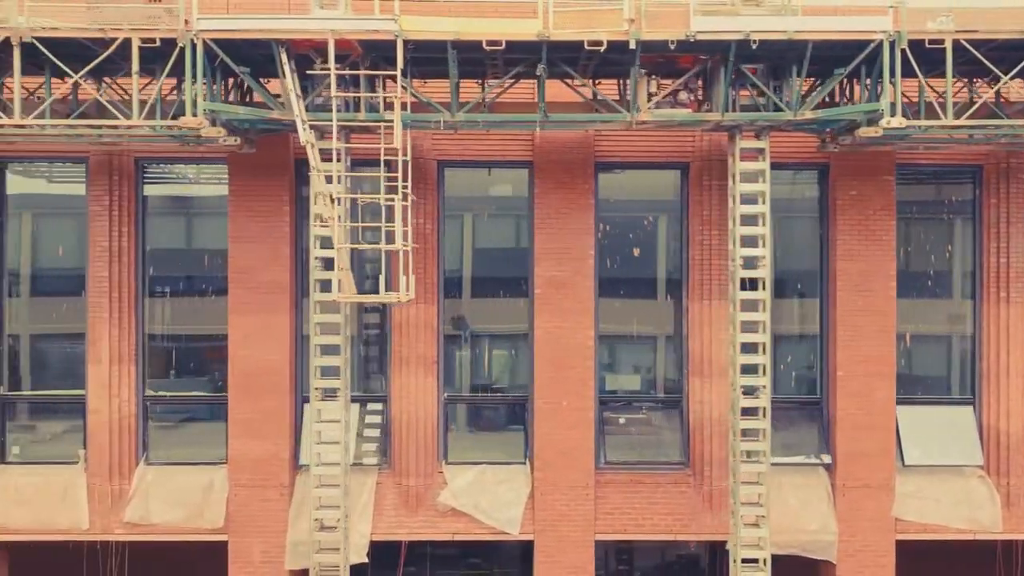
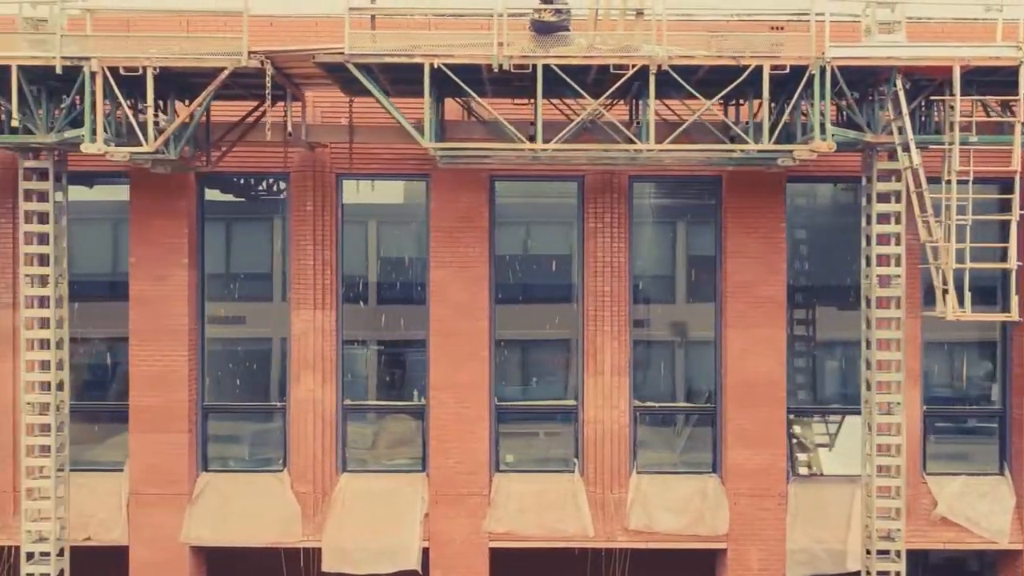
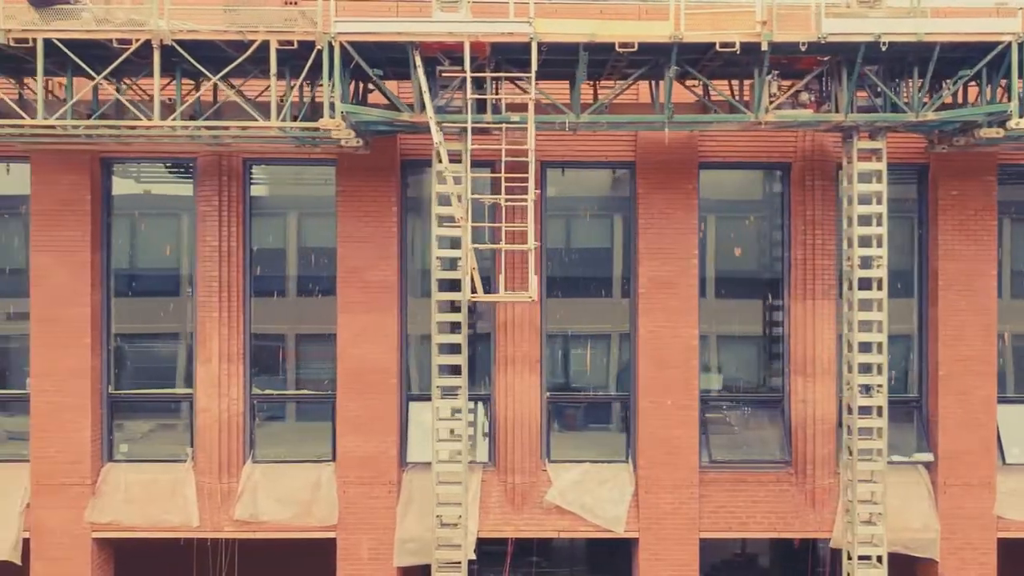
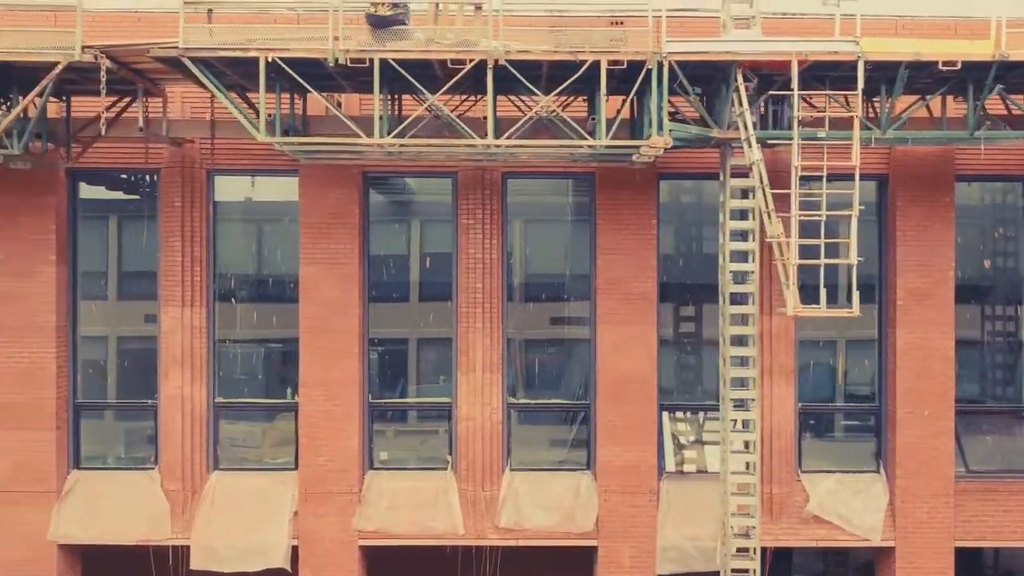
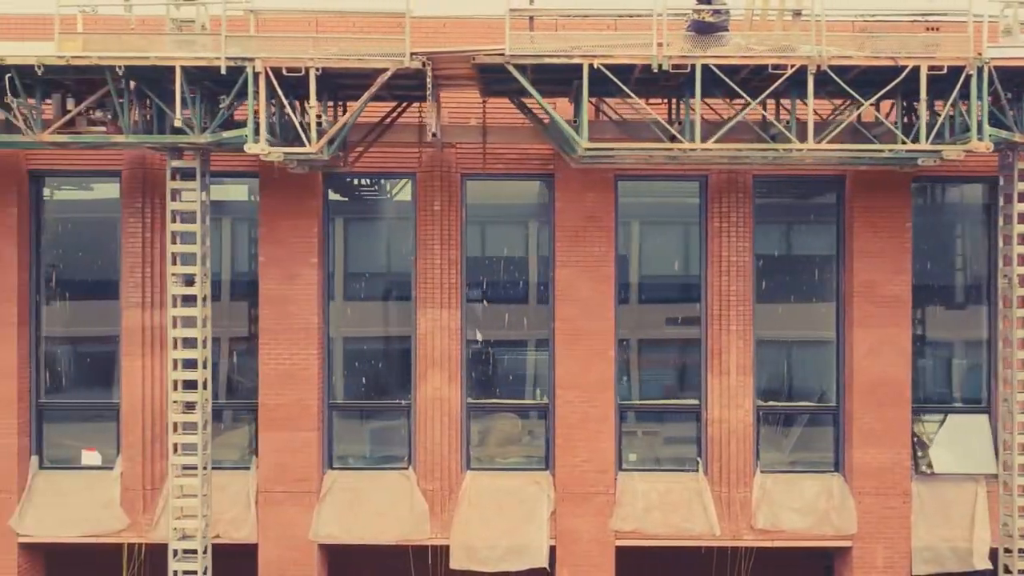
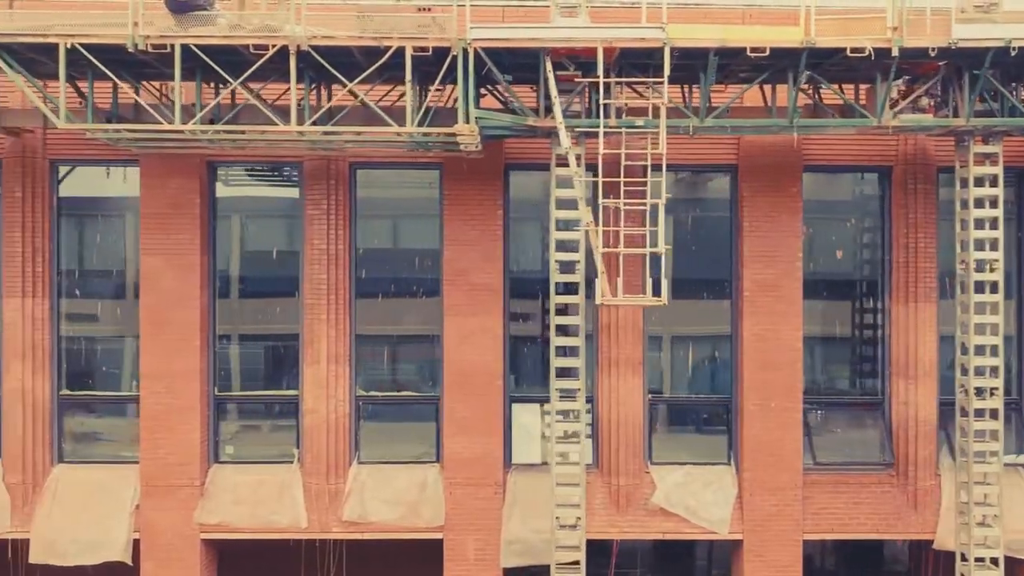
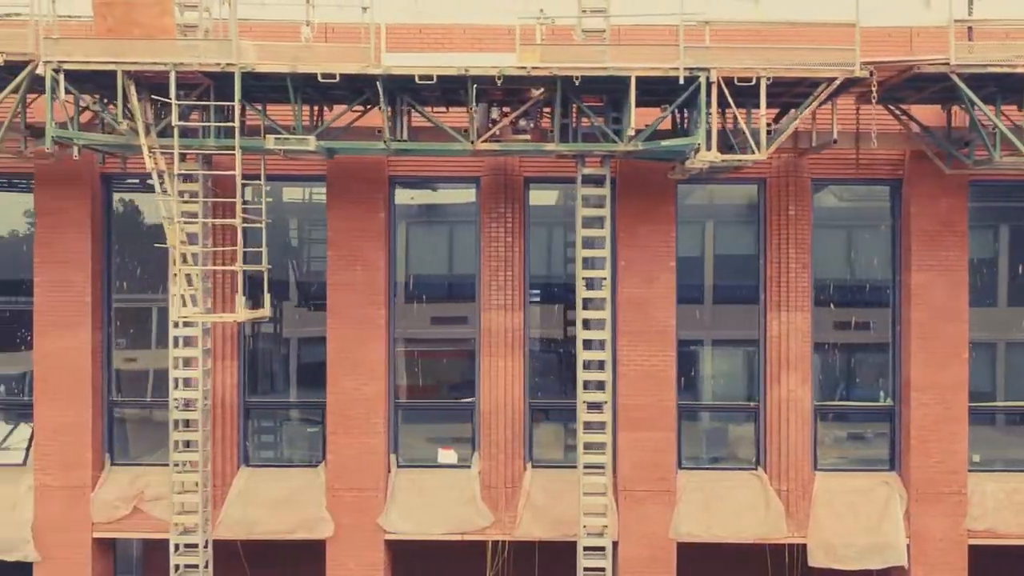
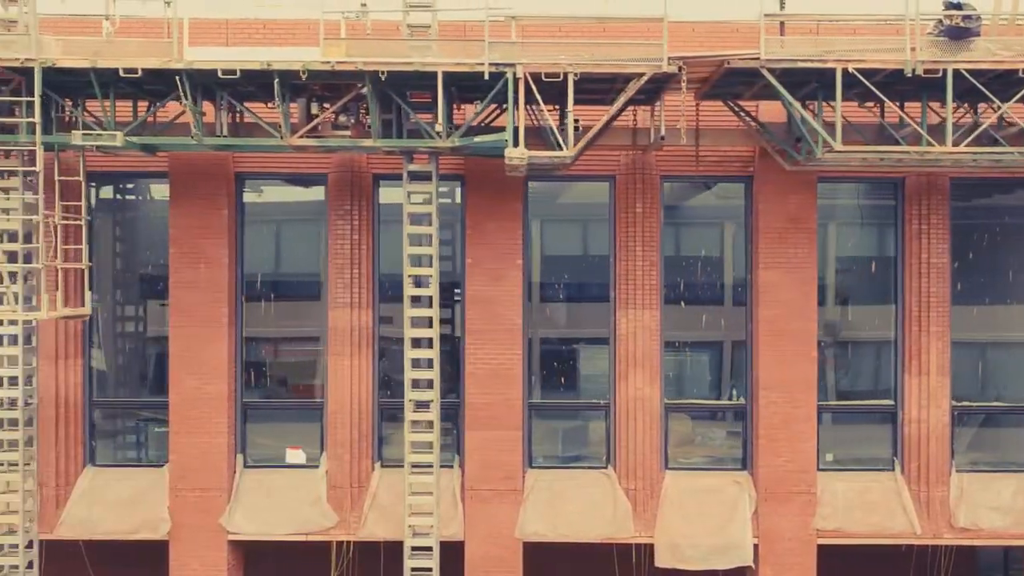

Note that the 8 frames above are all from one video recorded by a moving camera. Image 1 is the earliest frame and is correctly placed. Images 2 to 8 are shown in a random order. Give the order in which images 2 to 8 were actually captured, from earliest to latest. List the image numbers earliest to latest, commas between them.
3, 6, 4, 2, 5, 8, 7
